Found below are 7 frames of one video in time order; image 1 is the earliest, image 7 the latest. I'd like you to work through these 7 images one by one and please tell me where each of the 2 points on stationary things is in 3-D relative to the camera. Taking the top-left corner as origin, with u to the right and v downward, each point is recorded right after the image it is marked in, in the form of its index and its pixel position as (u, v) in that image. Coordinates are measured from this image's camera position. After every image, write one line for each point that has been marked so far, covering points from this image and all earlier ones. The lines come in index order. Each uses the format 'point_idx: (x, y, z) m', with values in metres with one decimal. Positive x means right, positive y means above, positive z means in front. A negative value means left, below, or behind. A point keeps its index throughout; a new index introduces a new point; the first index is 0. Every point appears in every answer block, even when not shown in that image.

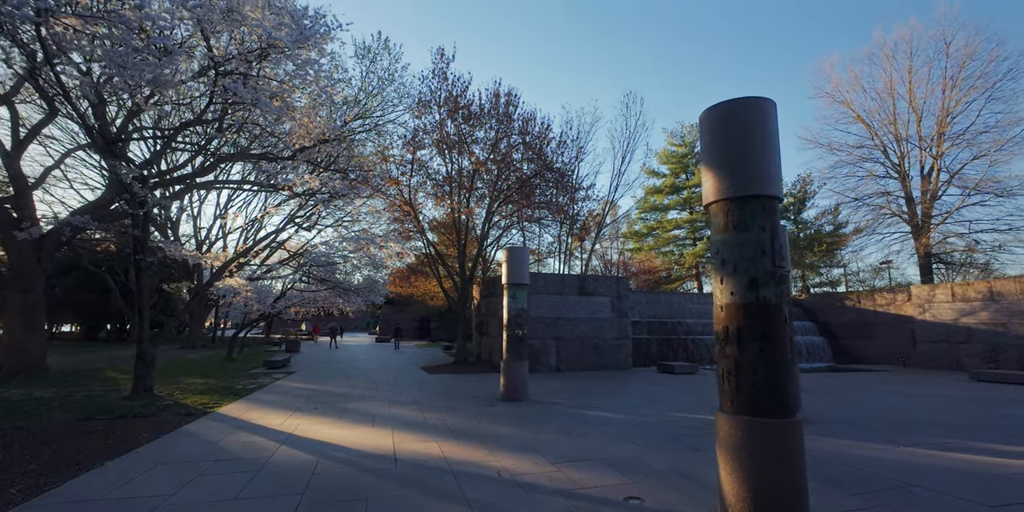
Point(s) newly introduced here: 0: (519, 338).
0: (+0.2, -1.9, +10.1) m
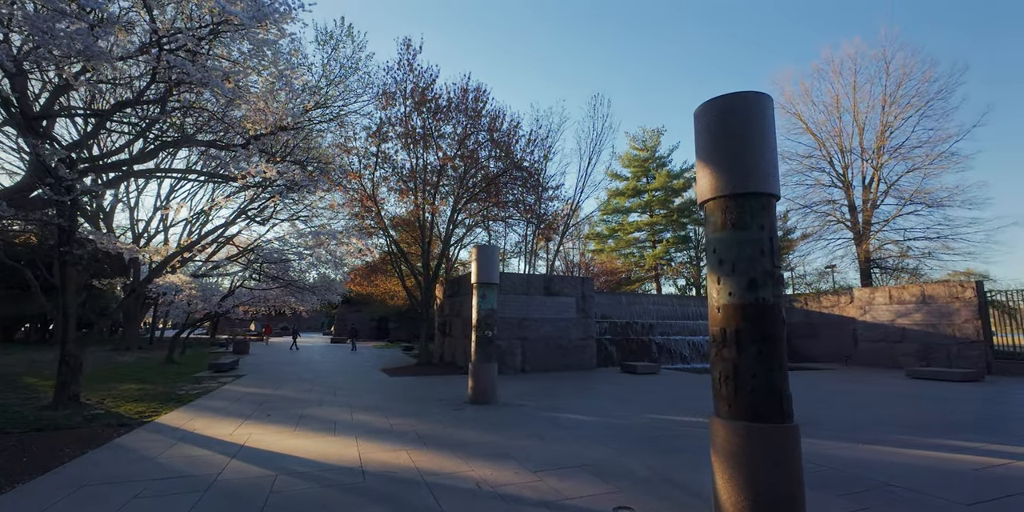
0: (-0.5, -1.8, +9.8) m
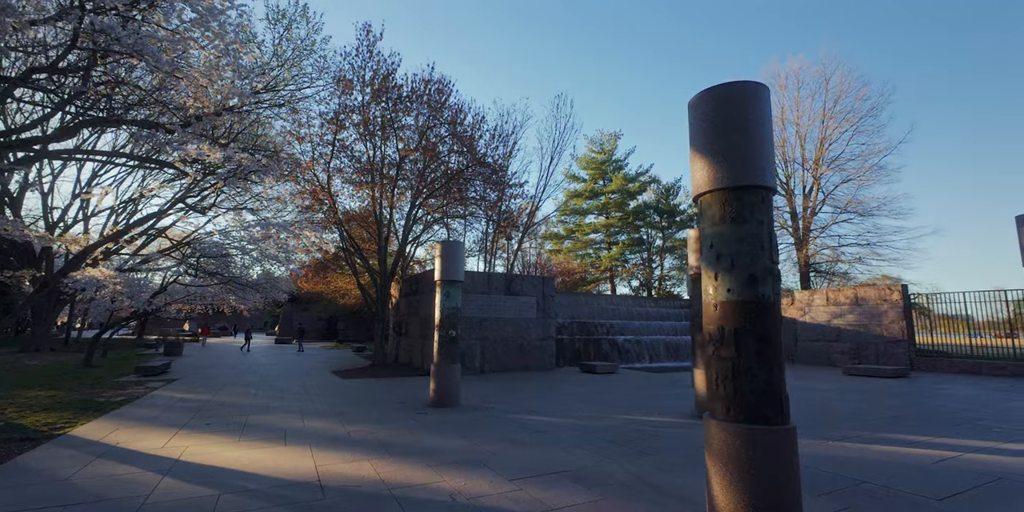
0: (-1.3, -1.7, +9.4) m
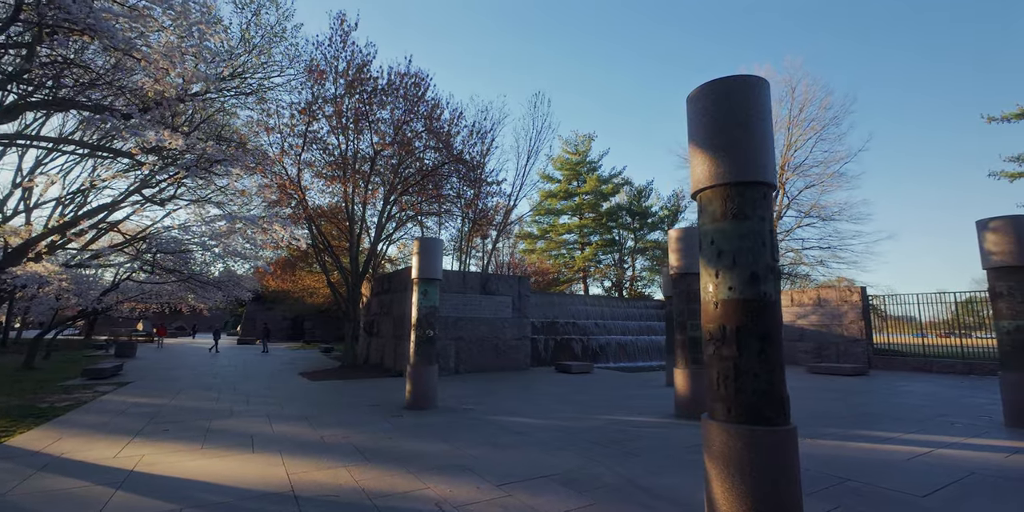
0: (-1.7, -1.7, +9.1) m
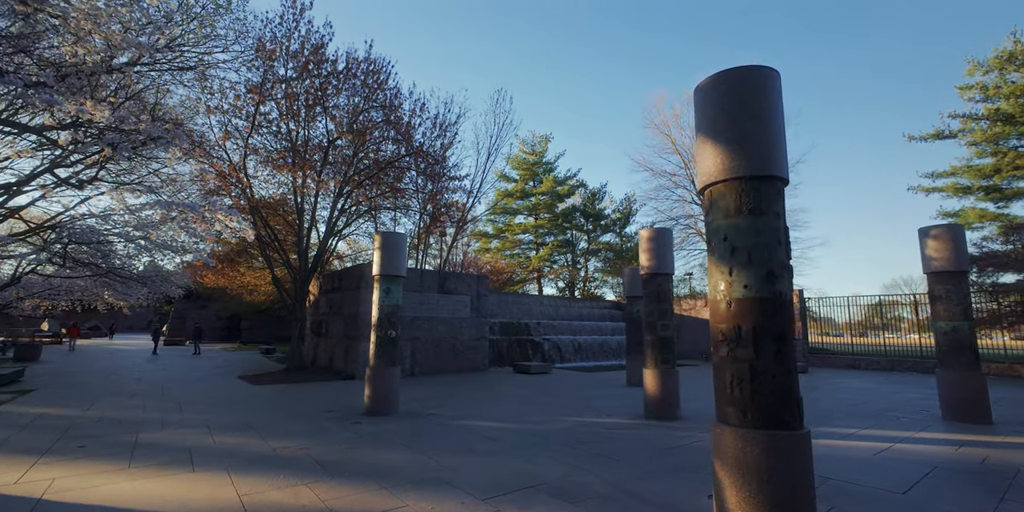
0: (-2.3, -1.6, +8.6) m
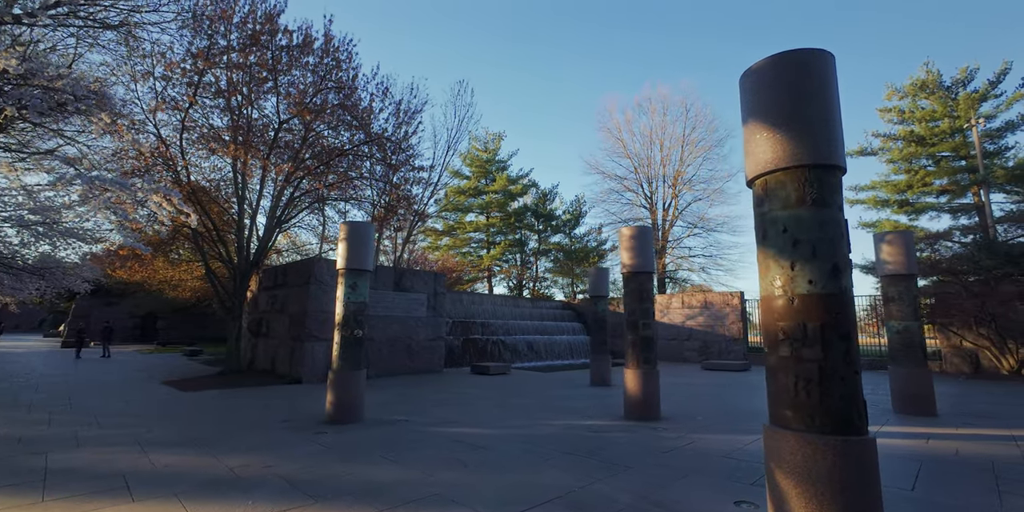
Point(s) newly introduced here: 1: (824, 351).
0: (-2.7, -1.5, +7.8) m
1: (+2.0, -0.6, +2.8) m
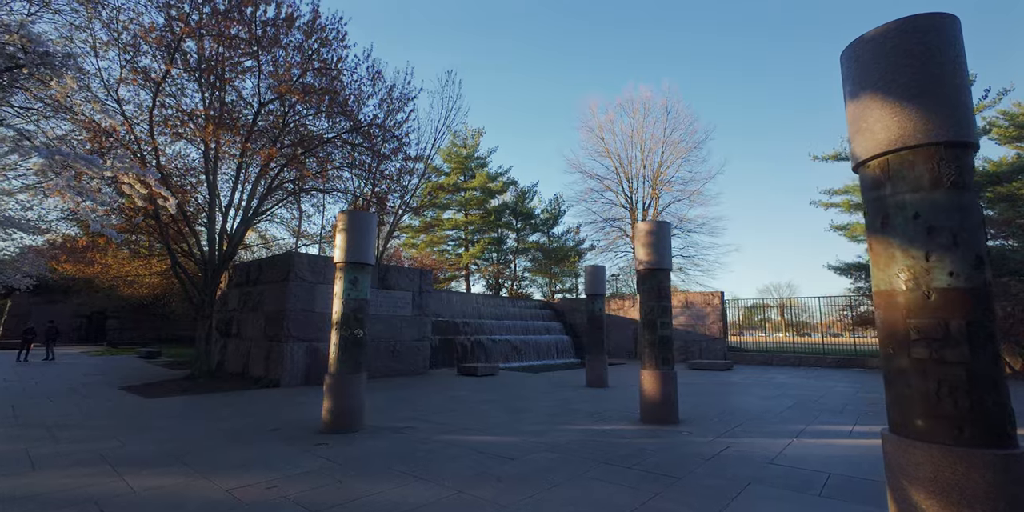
0: (-2.5, -1.3, +7.1) m
1: (+2.5, -0.5, +2.5) m
